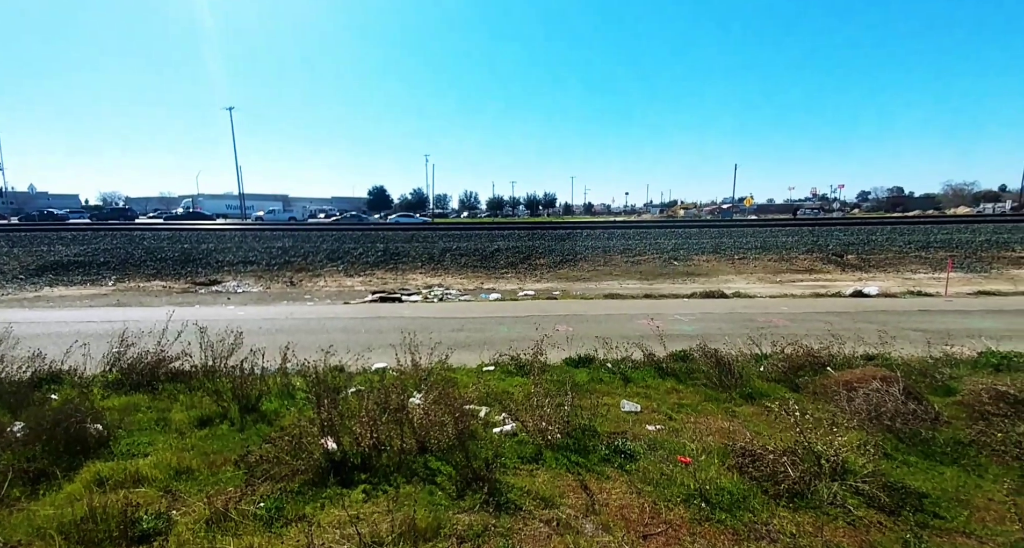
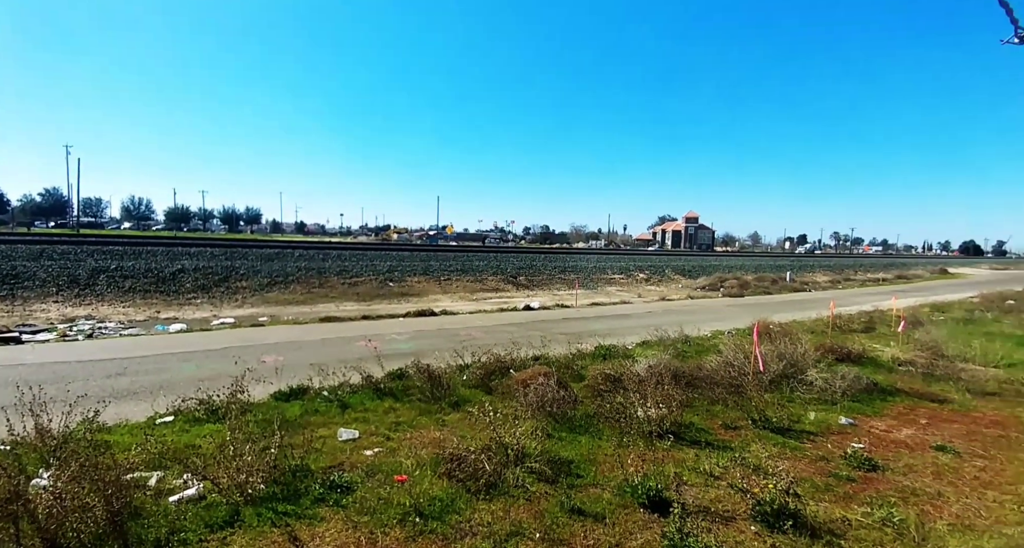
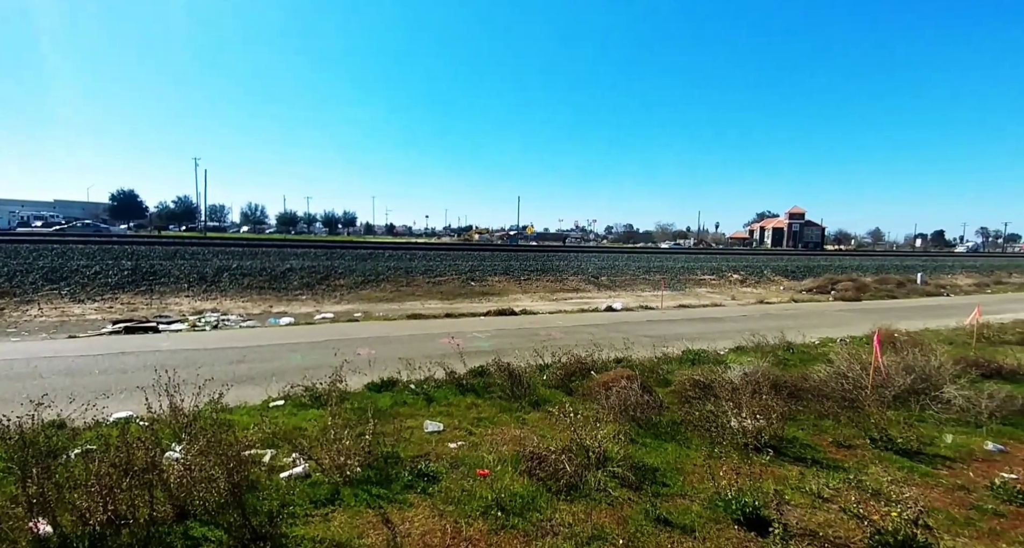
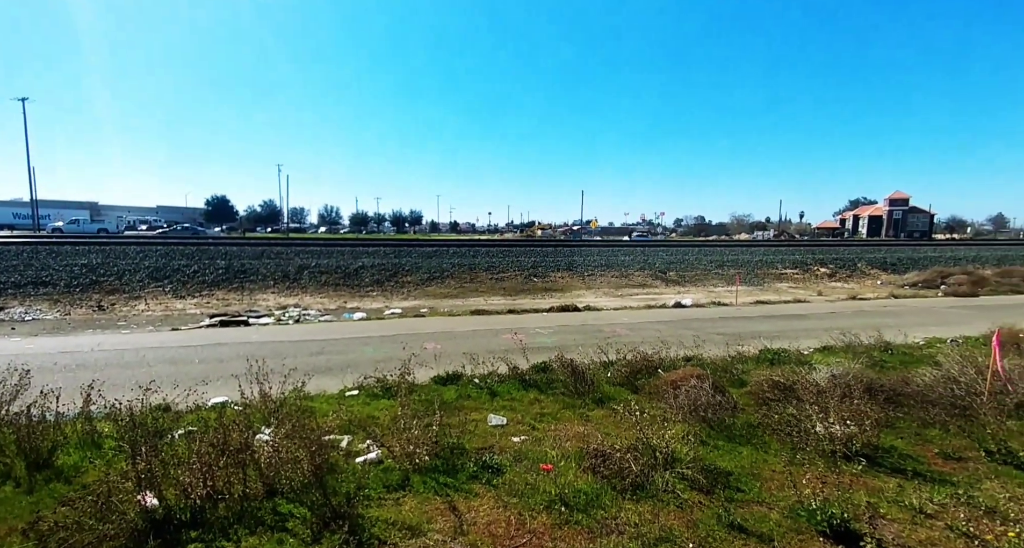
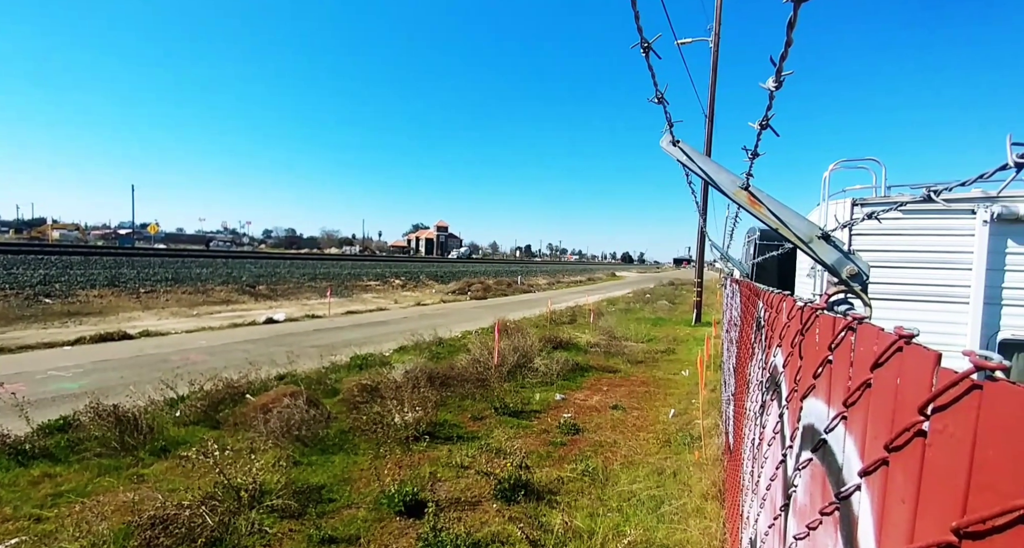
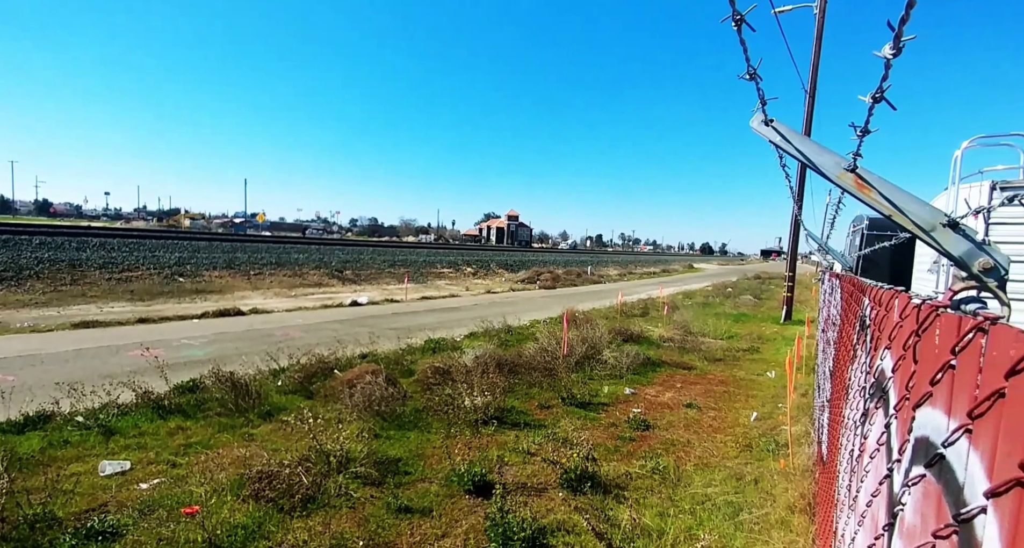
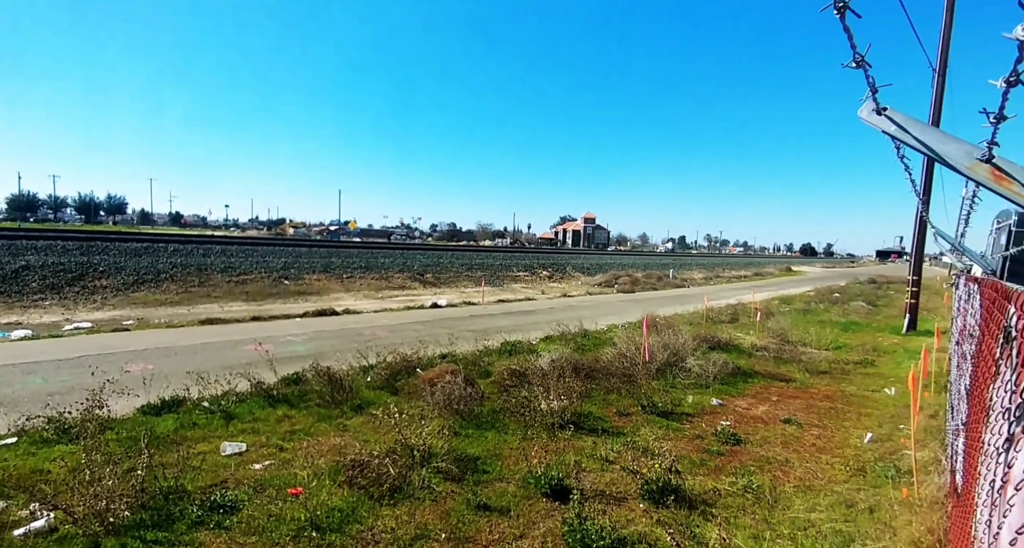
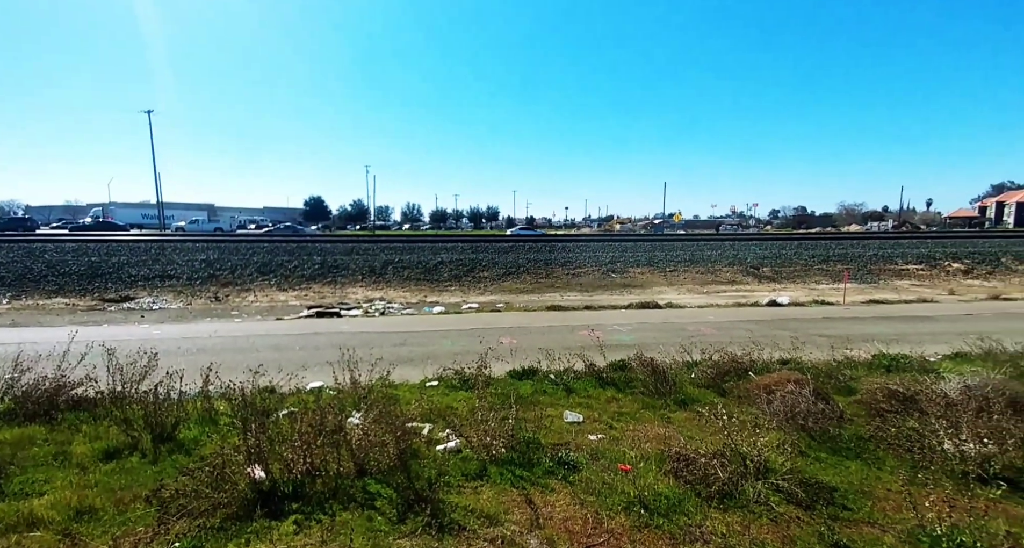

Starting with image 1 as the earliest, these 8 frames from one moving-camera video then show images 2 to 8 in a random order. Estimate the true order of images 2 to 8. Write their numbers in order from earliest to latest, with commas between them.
8, 4, 3, 2, 7, 6, 5
